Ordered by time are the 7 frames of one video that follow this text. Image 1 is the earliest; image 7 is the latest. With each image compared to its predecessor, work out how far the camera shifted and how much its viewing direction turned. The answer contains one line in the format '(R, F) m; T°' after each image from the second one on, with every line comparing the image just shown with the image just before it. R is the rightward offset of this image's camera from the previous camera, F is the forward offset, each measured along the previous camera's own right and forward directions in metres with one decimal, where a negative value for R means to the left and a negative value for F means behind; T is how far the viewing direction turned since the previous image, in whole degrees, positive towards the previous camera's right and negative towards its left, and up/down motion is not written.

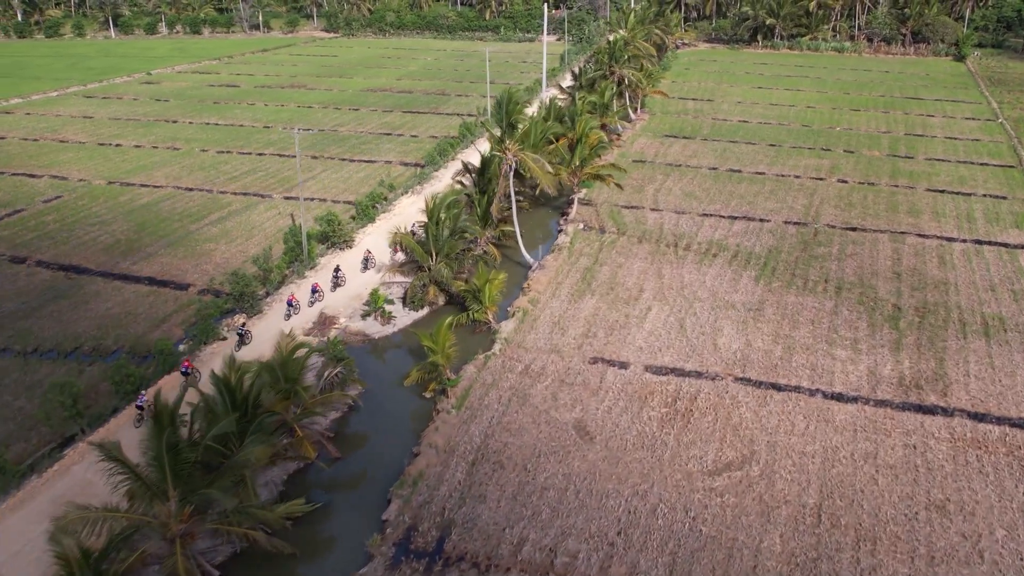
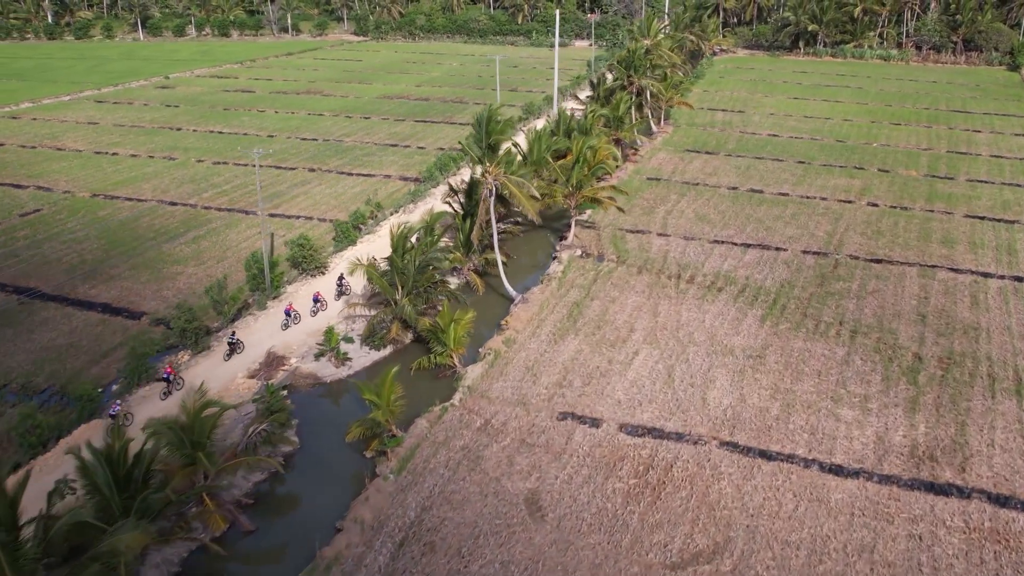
(+1.4, +1.8) m; -3°
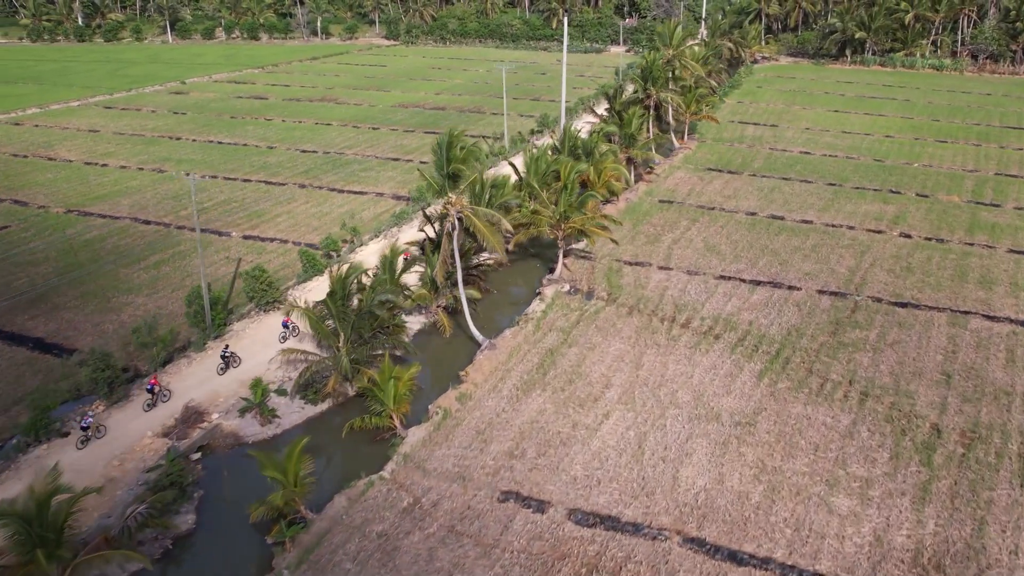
(+1.5, +2.1) m; -3°
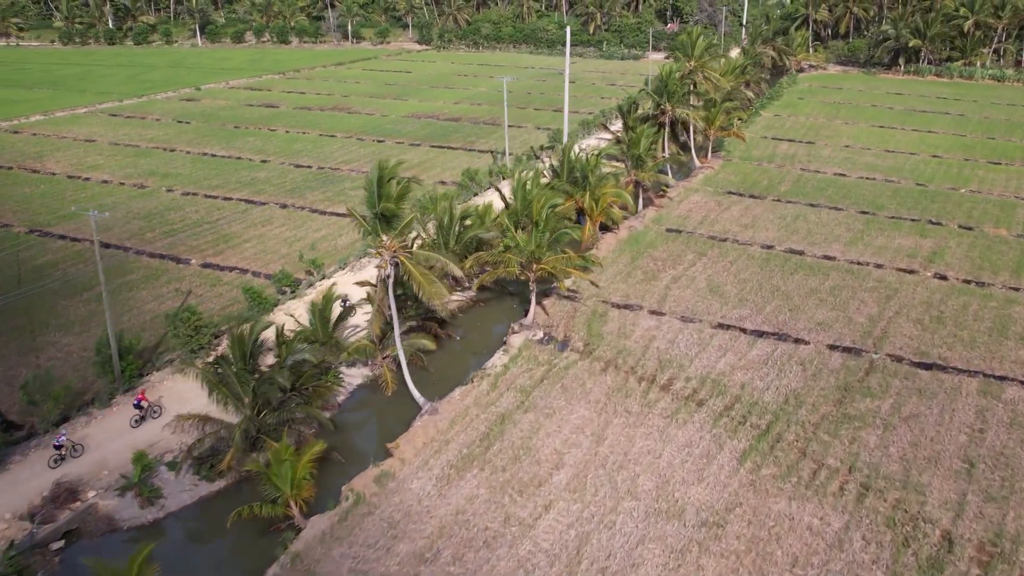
(+1.7, +2.4) m; -3°
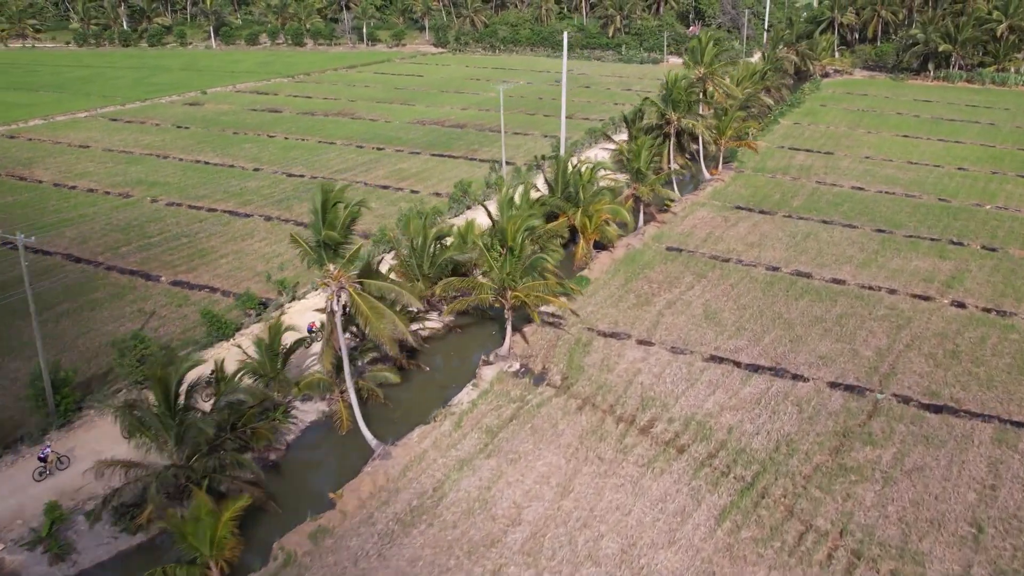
(+1.0, +1.3) m; -2°
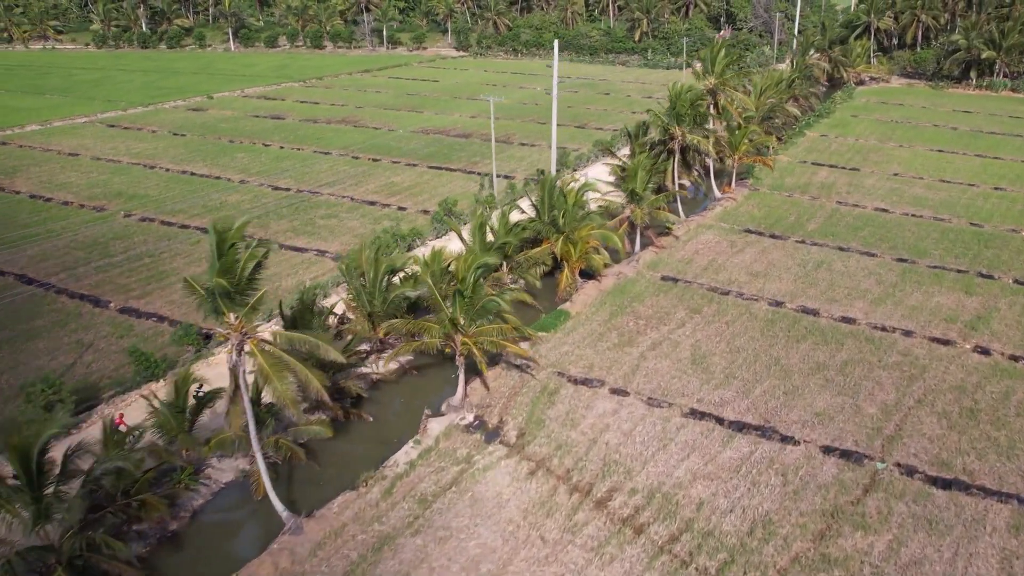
(+1.4, +1.9) m; -3°
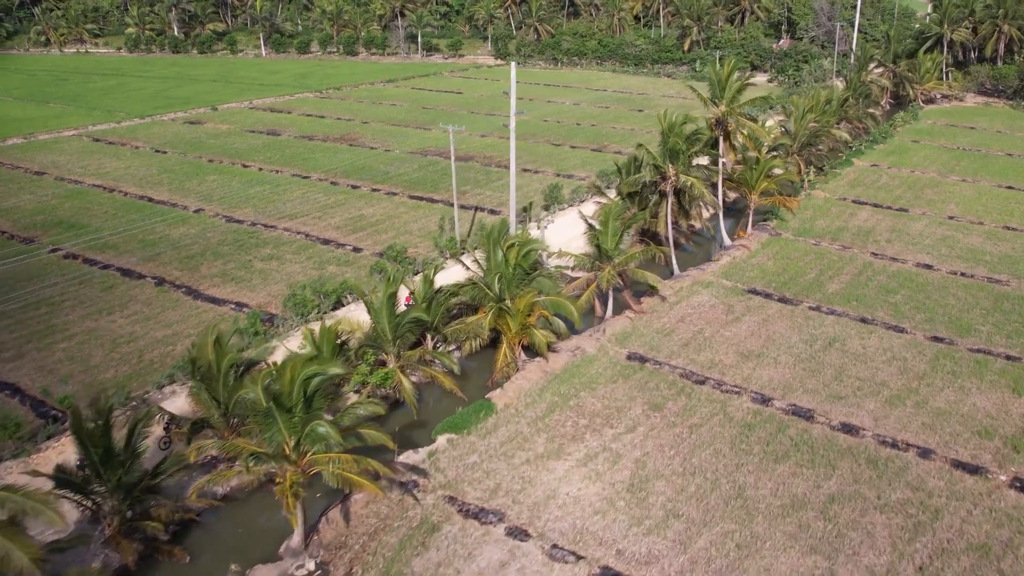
(+2.6, +3.8) m; -5°
